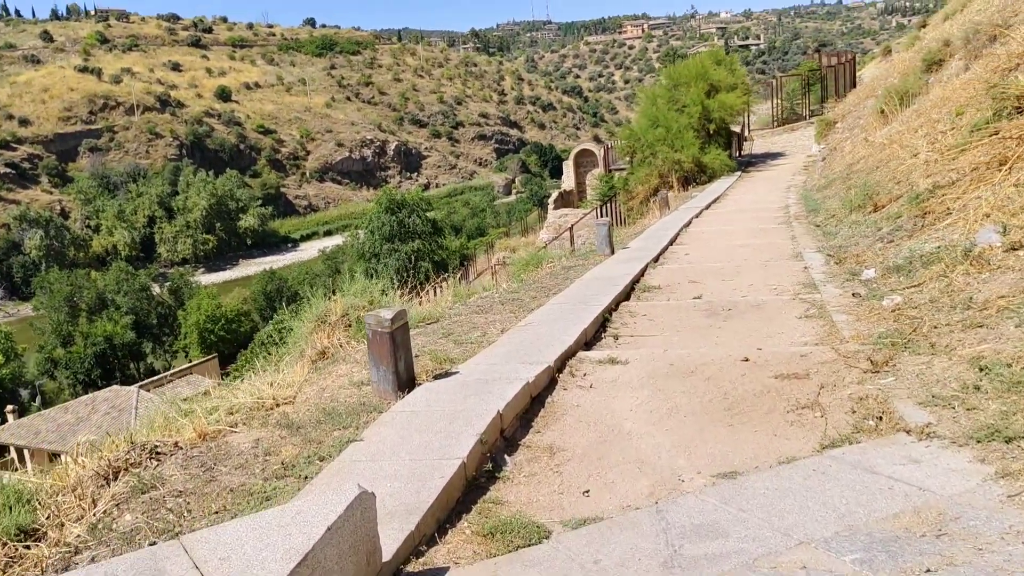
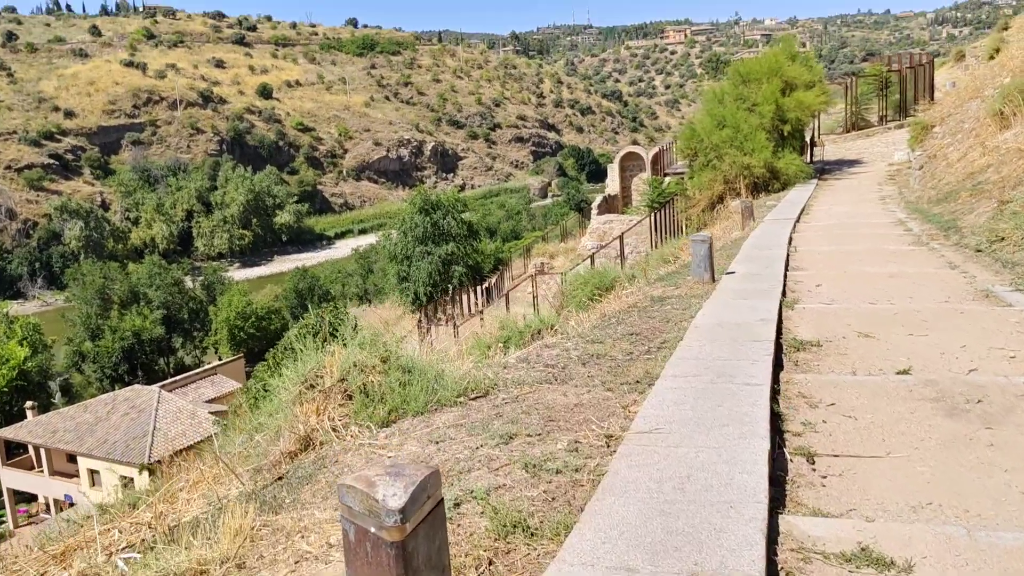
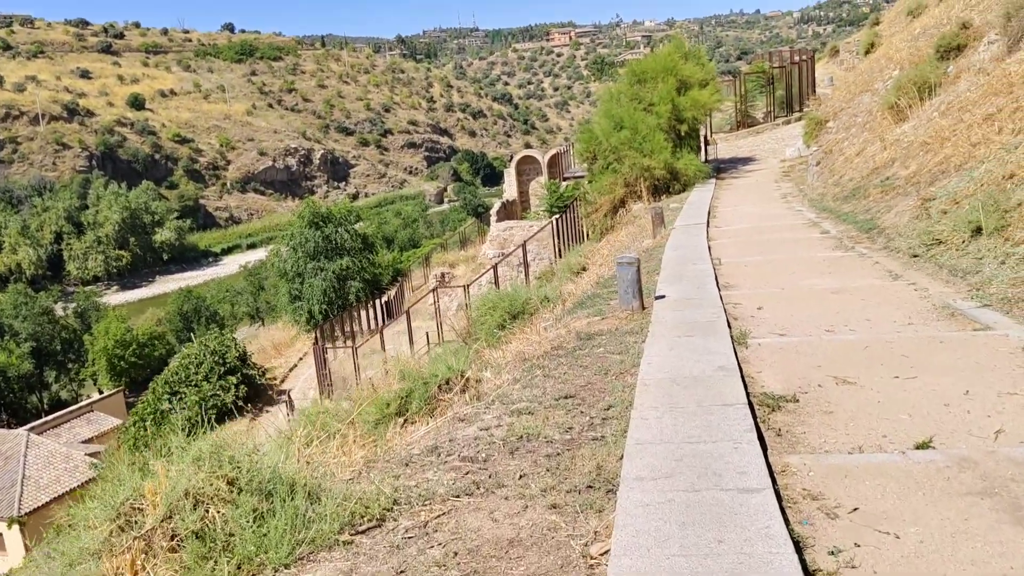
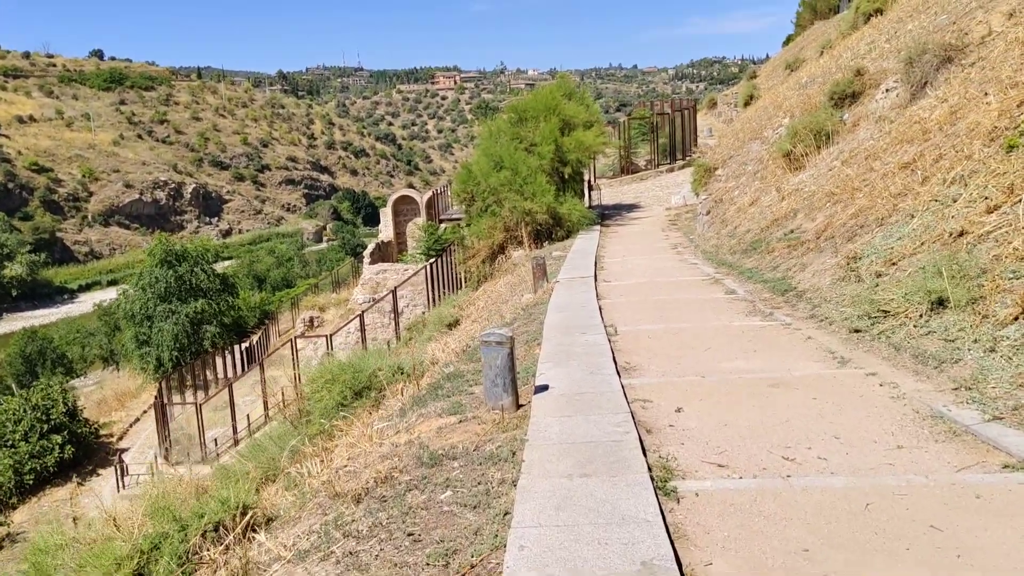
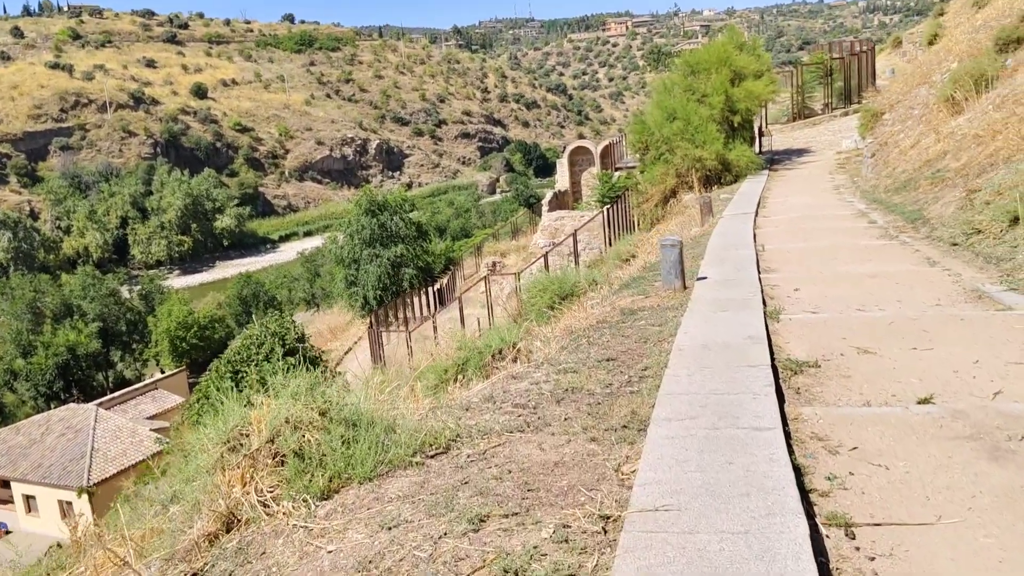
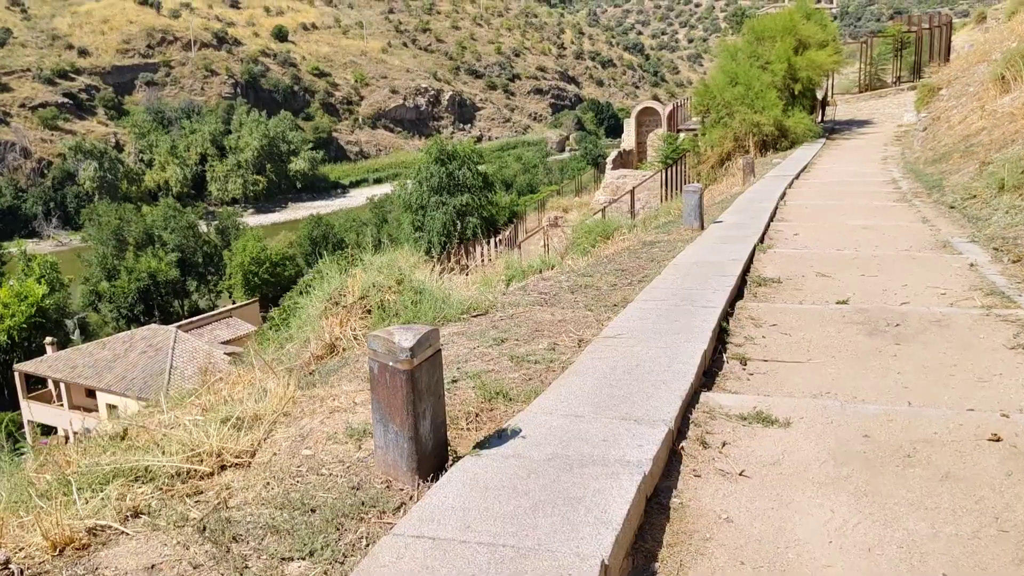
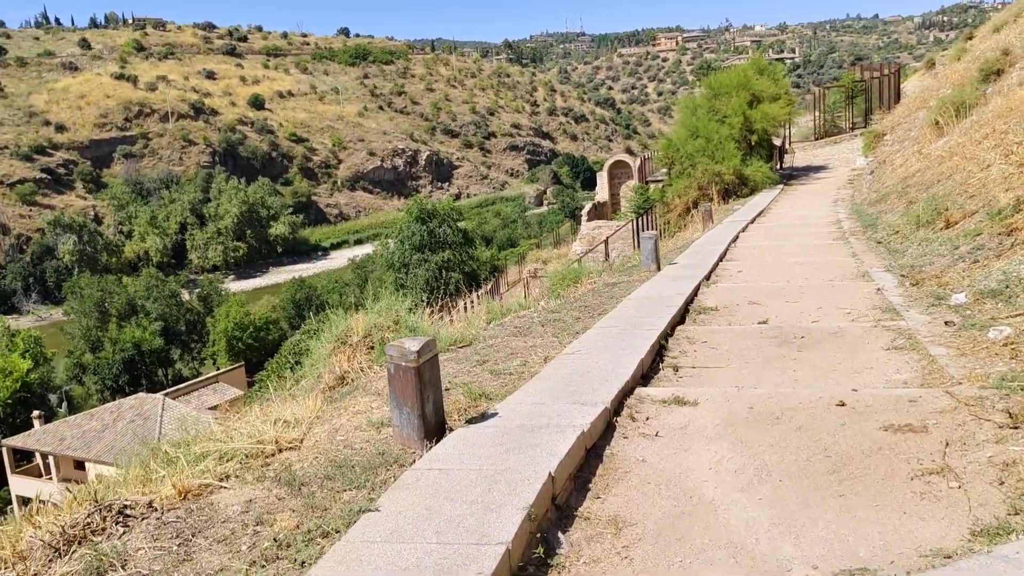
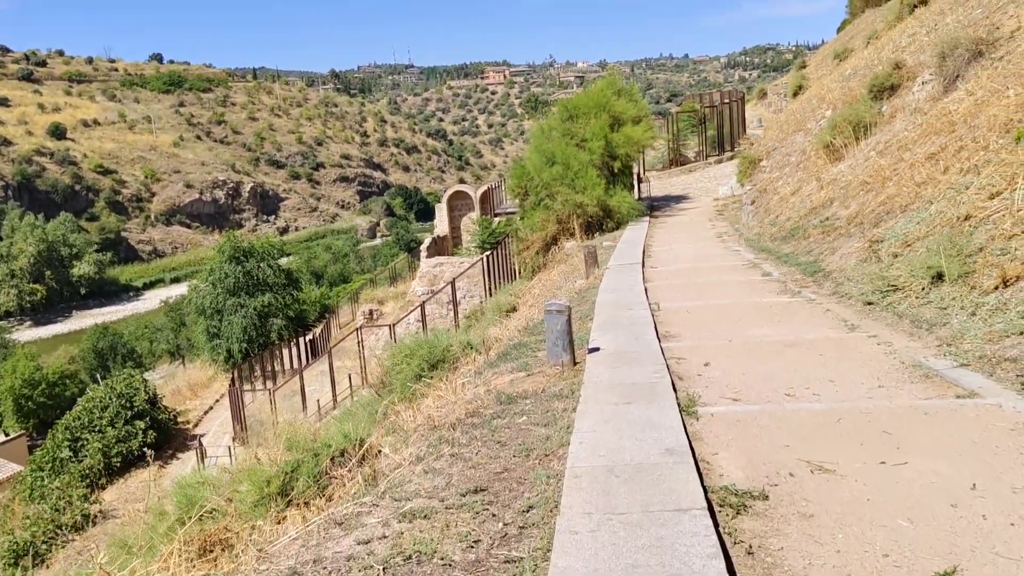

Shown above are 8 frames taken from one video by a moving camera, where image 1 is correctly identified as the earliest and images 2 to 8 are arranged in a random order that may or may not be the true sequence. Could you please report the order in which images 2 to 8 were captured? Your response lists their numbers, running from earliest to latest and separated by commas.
7, 6, 2, 5, 3, 8, 4
